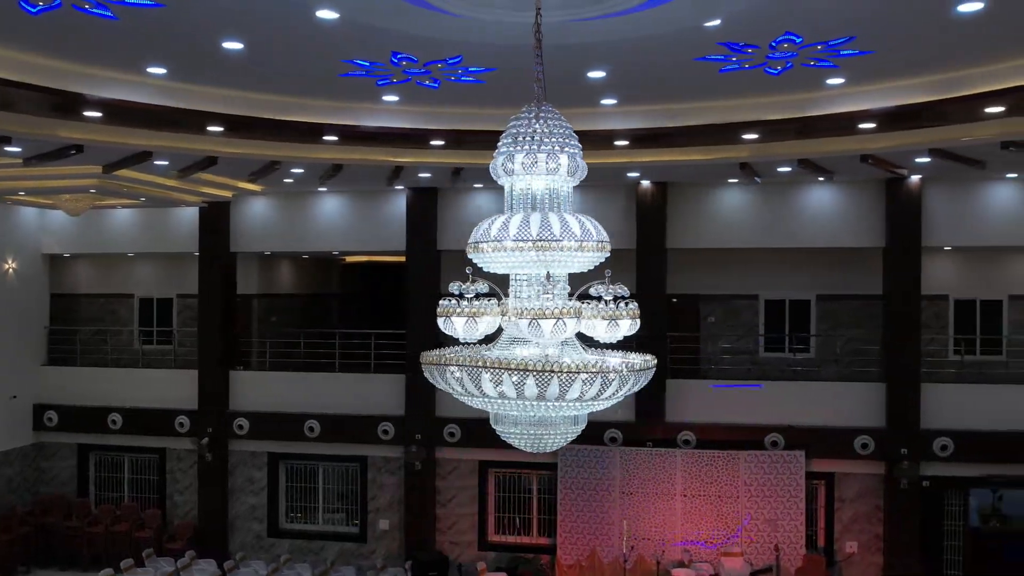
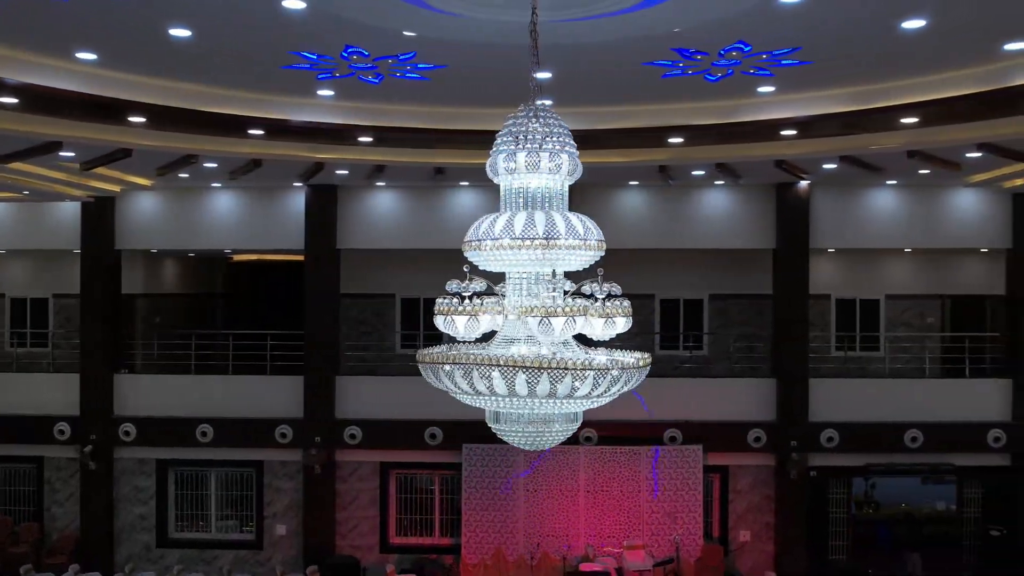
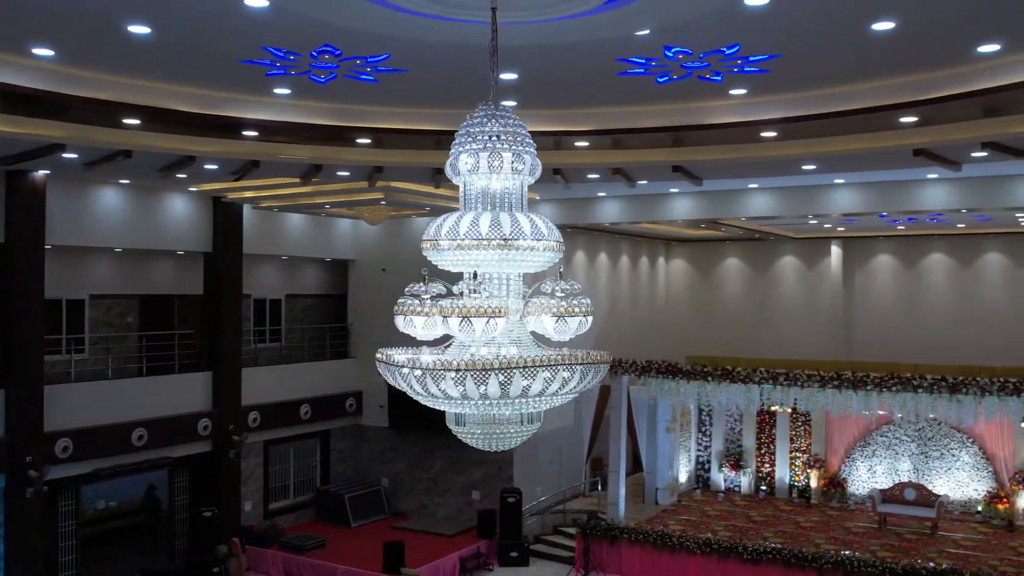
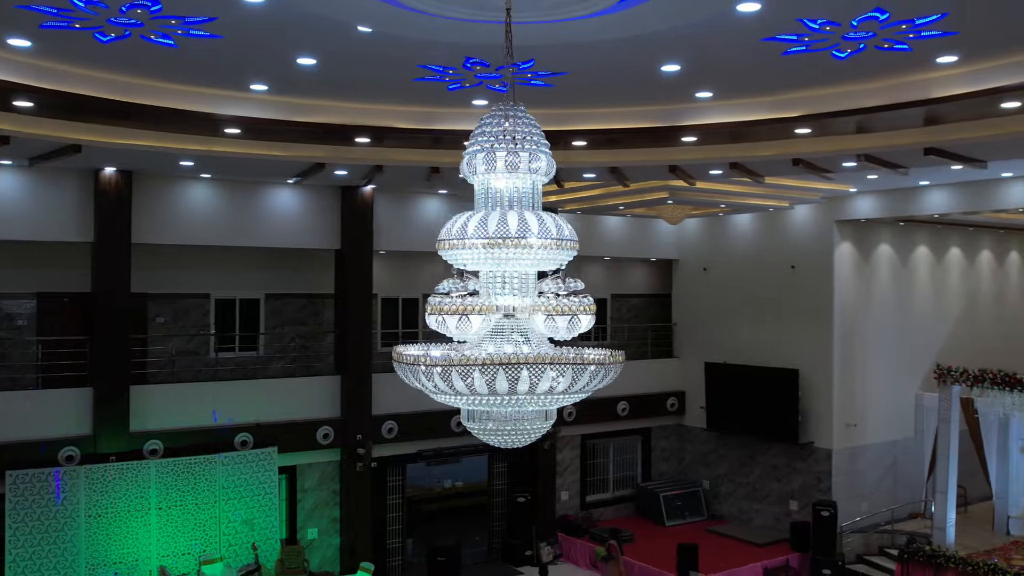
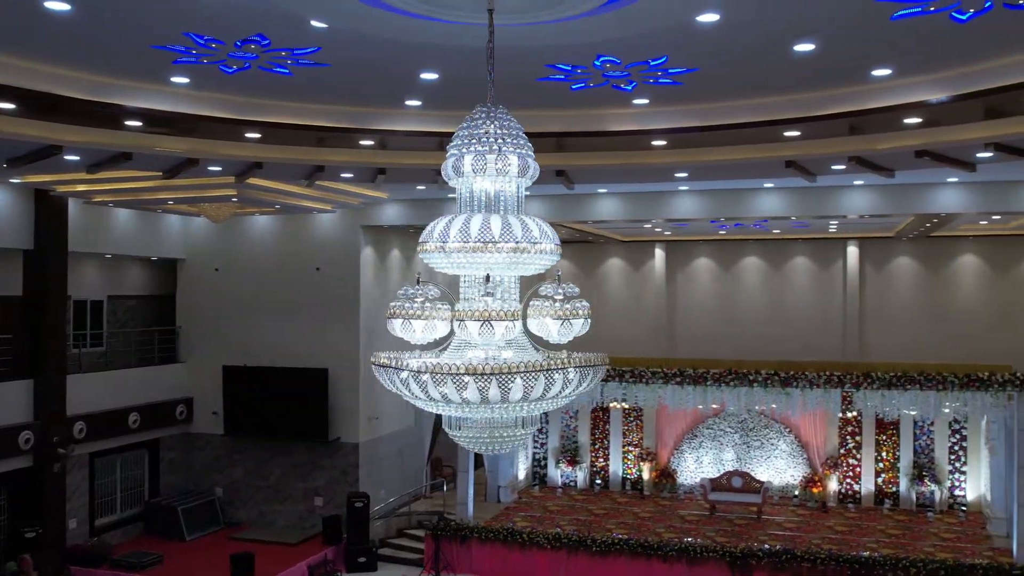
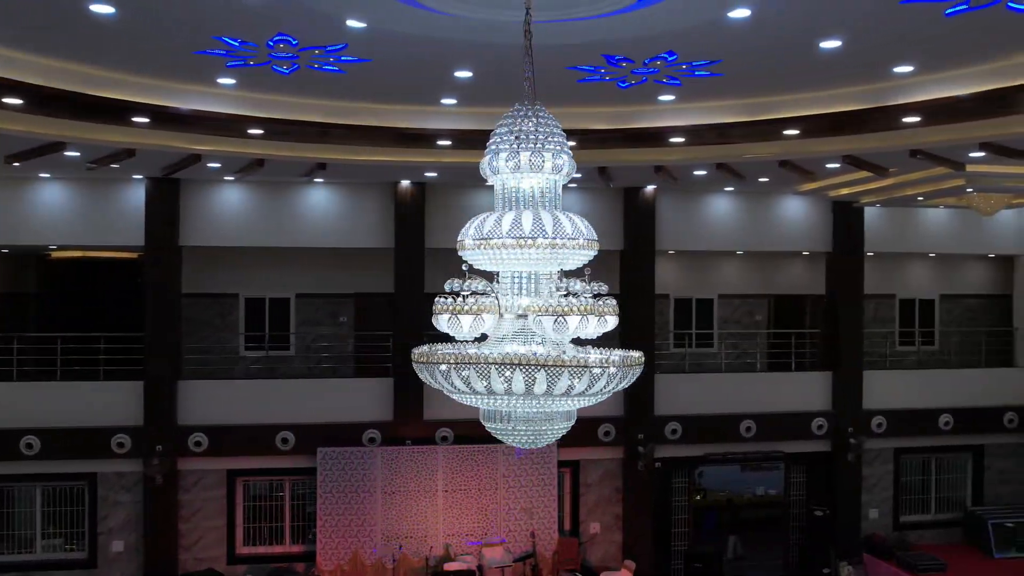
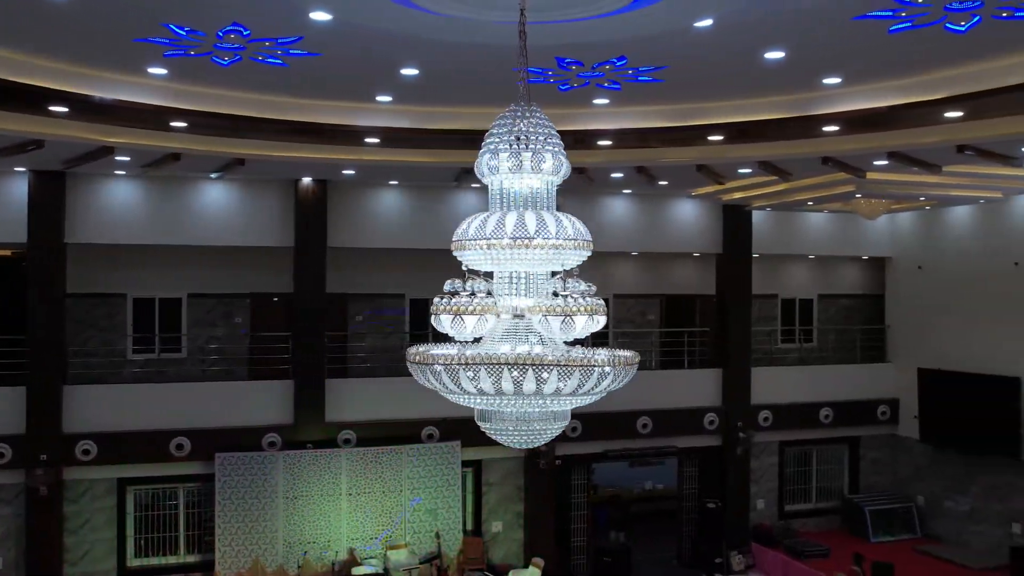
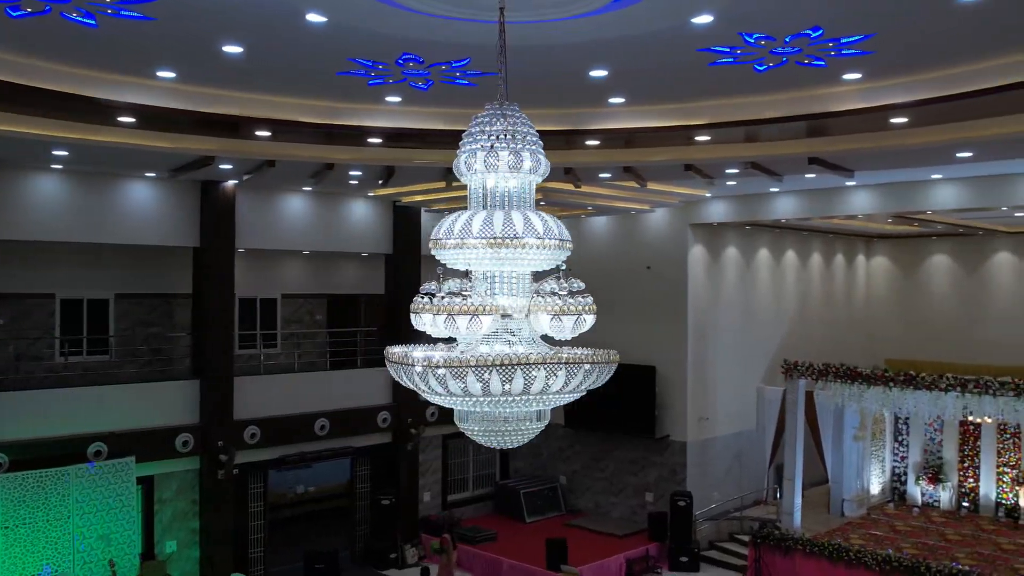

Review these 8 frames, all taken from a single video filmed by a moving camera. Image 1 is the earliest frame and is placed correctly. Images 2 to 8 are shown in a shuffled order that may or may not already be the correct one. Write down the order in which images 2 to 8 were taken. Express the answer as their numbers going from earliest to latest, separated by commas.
2, 6, 7, 4, 8, 3, 5
